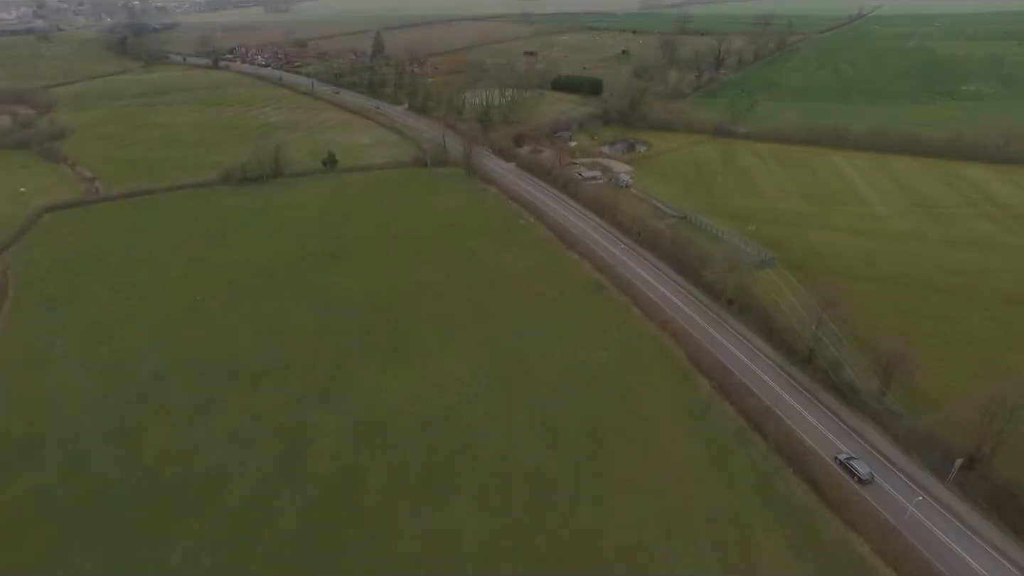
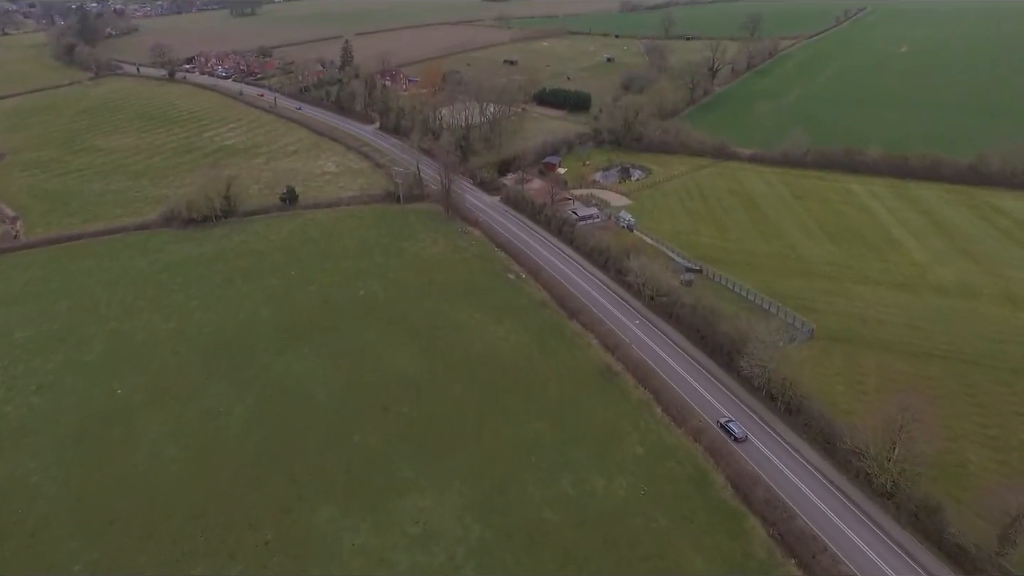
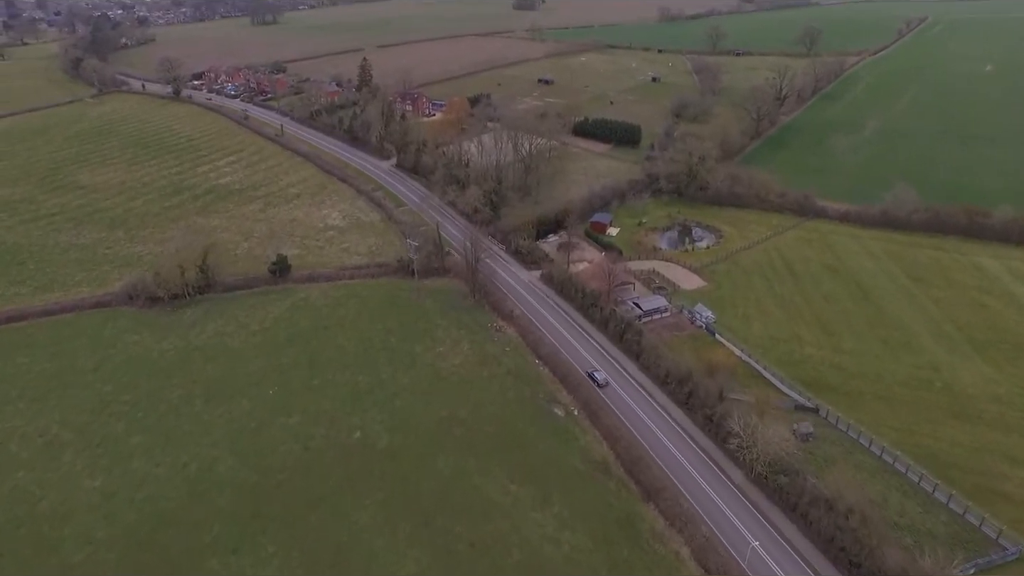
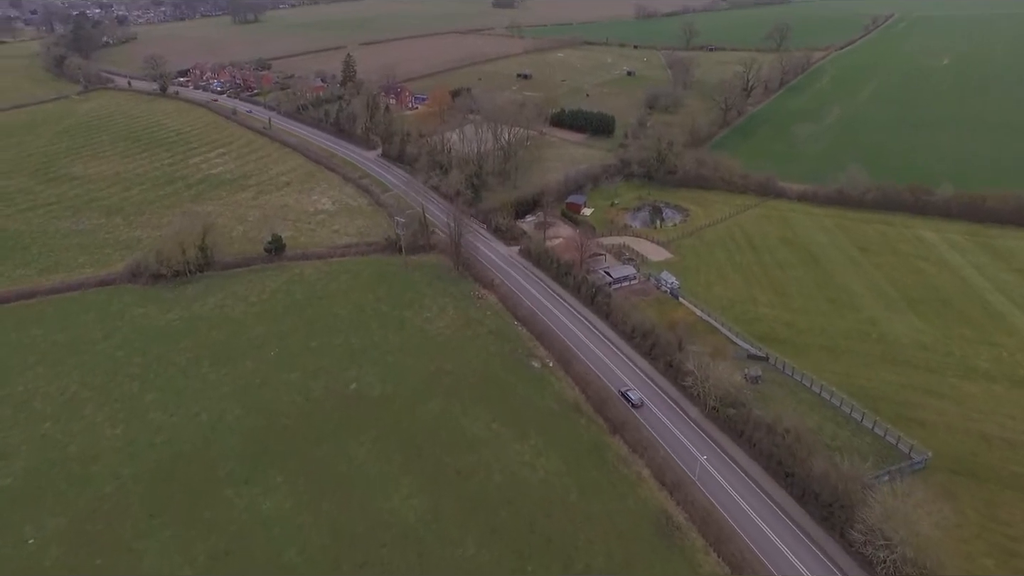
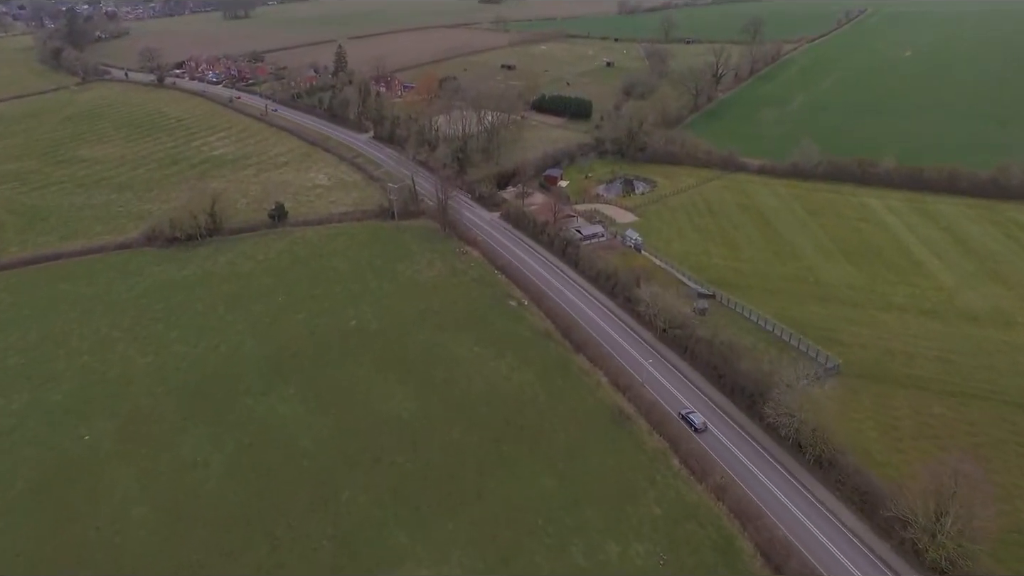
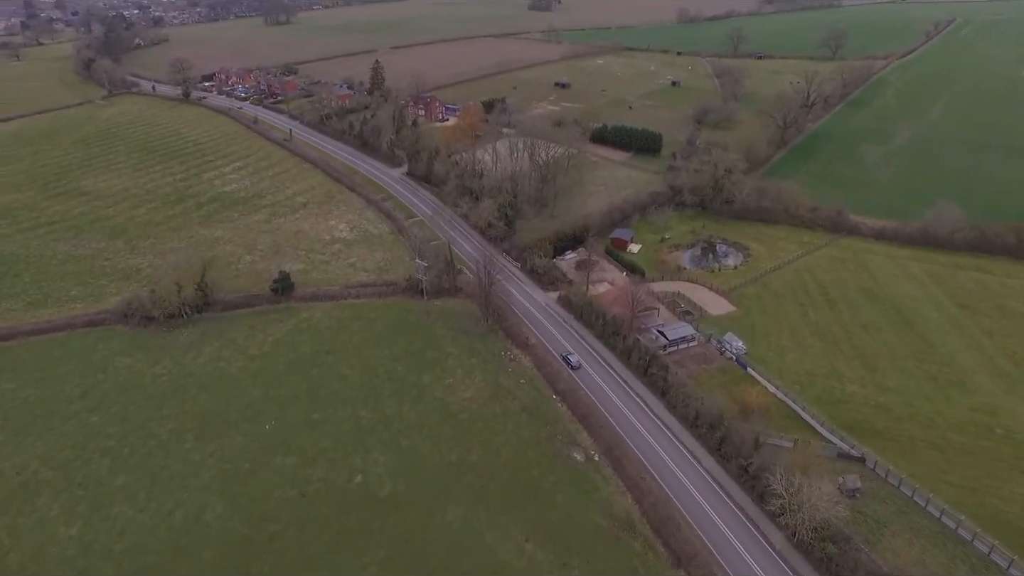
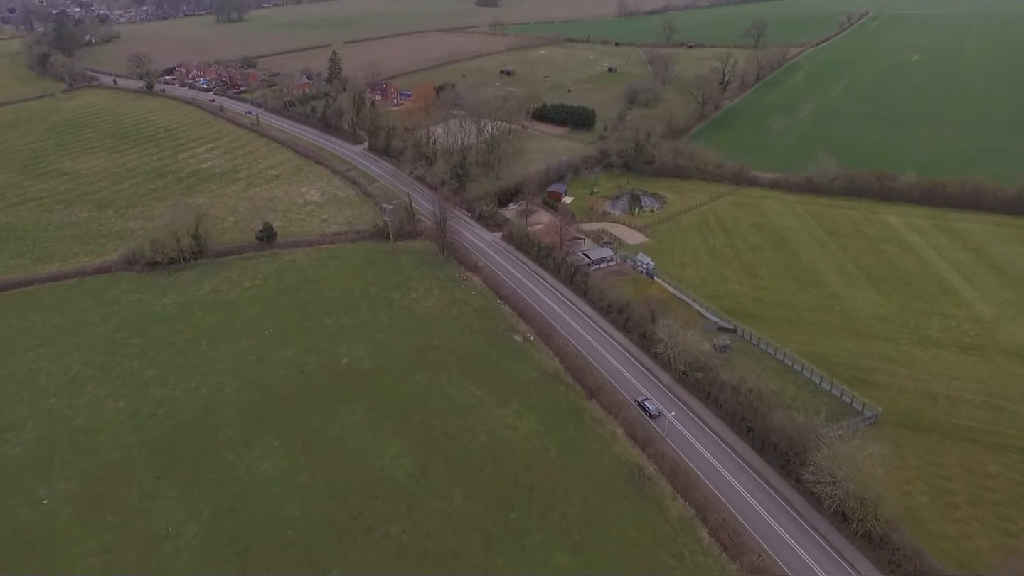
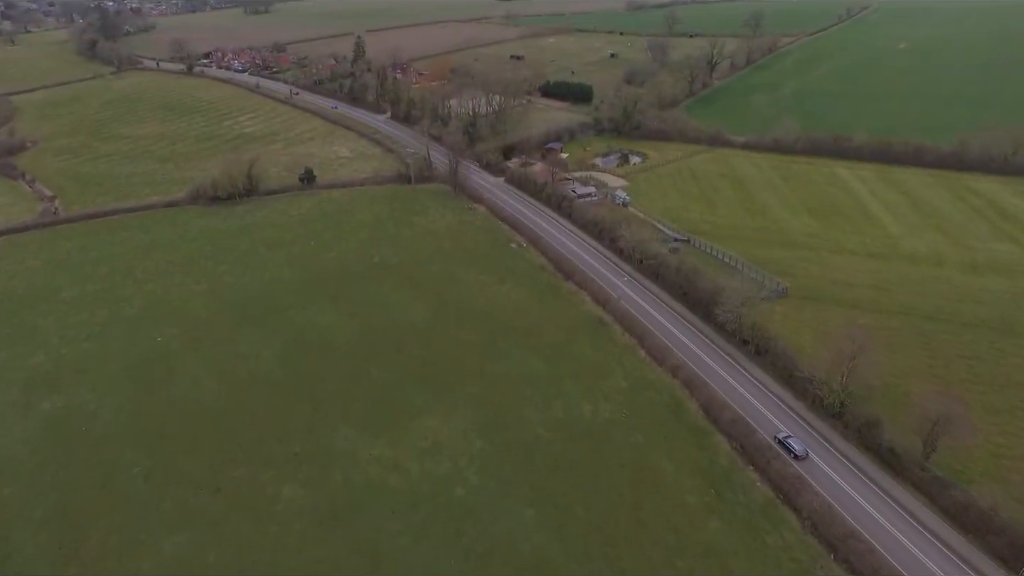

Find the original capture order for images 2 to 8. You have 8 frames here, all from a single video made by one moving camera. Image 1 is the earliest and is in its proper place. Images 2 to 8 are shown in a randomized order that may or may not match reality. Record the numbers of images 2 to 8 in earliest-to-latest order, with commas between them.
8, 2, 5, 7, 4, 3, 6
